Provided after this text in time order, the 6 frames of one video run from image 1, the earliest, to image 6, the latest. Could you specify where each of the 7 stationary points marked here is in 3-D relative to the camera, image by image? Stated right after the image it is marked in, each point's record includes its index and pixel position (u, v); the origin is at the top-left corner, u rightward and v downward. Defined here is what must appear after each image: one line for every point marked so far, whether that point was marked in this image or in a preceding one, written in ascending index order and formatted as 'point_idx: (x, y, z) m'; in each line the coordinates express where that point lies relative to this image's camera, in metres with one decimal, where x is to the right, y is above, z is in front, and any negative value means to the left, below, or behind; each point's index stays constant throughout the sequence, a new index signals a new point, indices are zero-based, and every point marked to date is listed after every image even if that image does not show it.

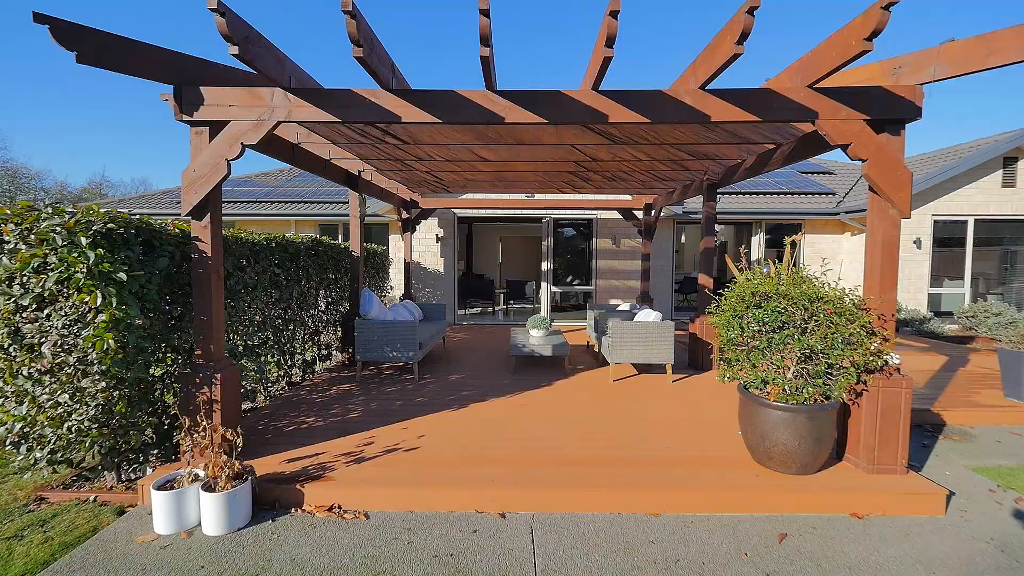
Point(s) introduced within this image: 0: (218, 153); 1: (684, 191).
0: (-2.2, +1.0, +3.3) m
1: (+2.8, +1.6, +7.2) m
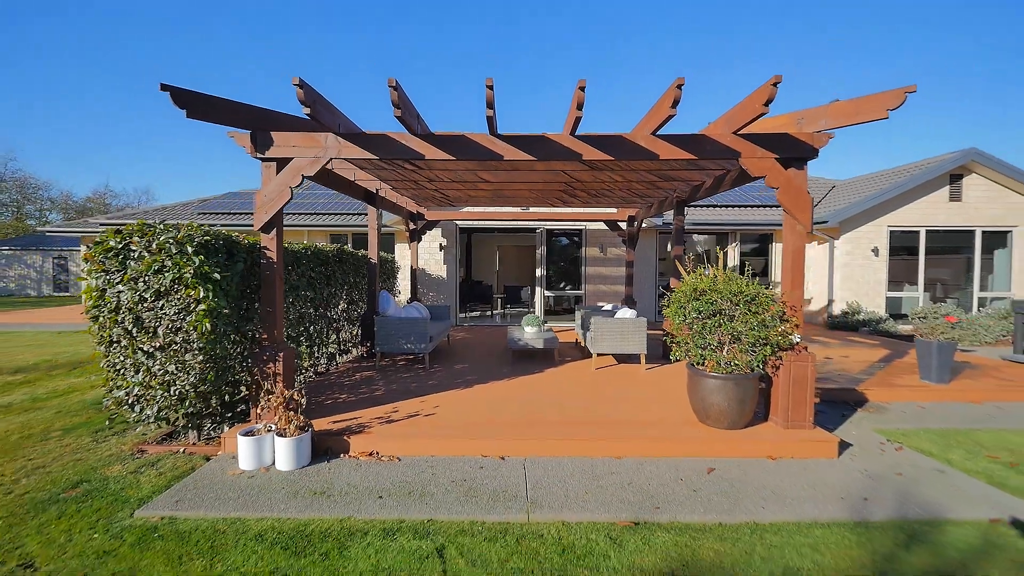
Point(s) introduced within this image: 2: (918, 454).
0: (-2.2, +1.0, +4.3) m
1: (+2.7, +1.5, +8.2) m
2: (+3.8, -1.6, +4.2) m
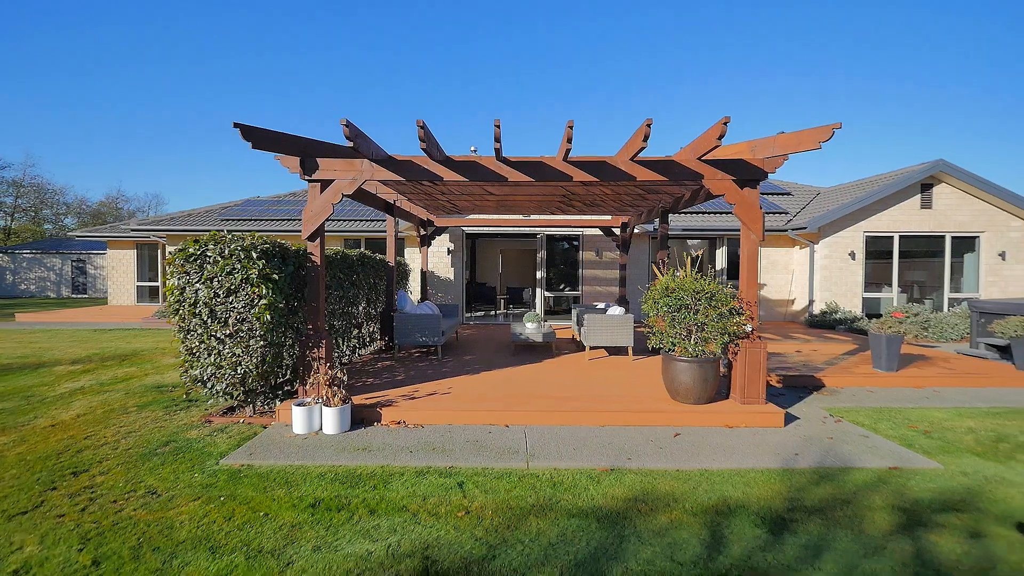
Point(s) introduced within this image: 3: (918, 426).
0: (-2.2, +1.0, +5.2) m
1: (+2.8, +1.5, +9.1) m
2: (+3.9, -1.5, +5.0) m
3: (+4.6, -1.5, +5.0) m
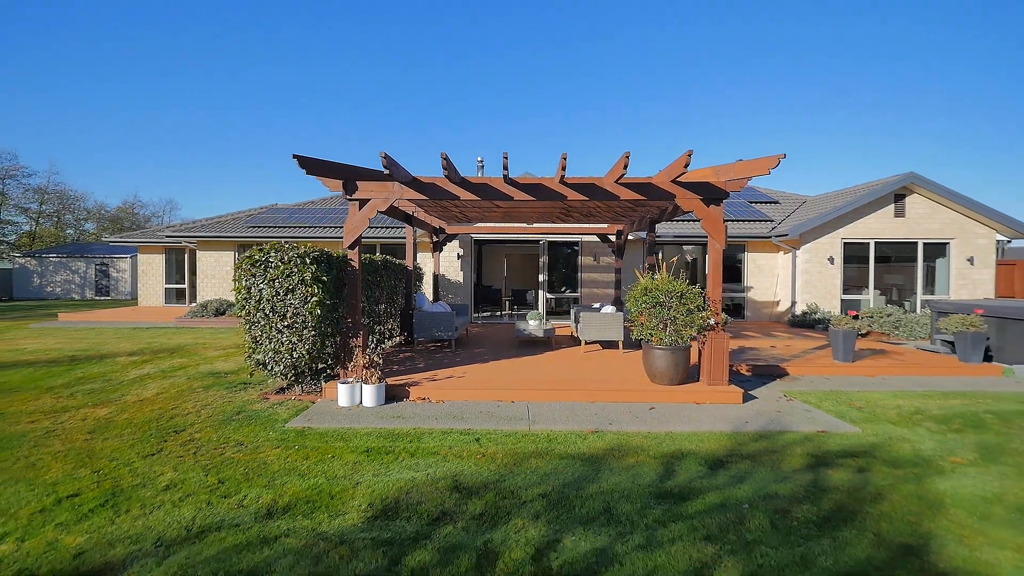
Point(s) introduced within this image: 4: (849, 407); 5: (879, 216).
0: (-2.1, +1.0, +6.3) m
1: (+2.9, +1.5, +10.1) m
2: (+3.9, -1.6, +6.0) m
3: (+4.6, -1.6, +6.0) m
4: (+4.4, -1.6, +5.8) m
5: (+10.6, +2.1, +12.8) m
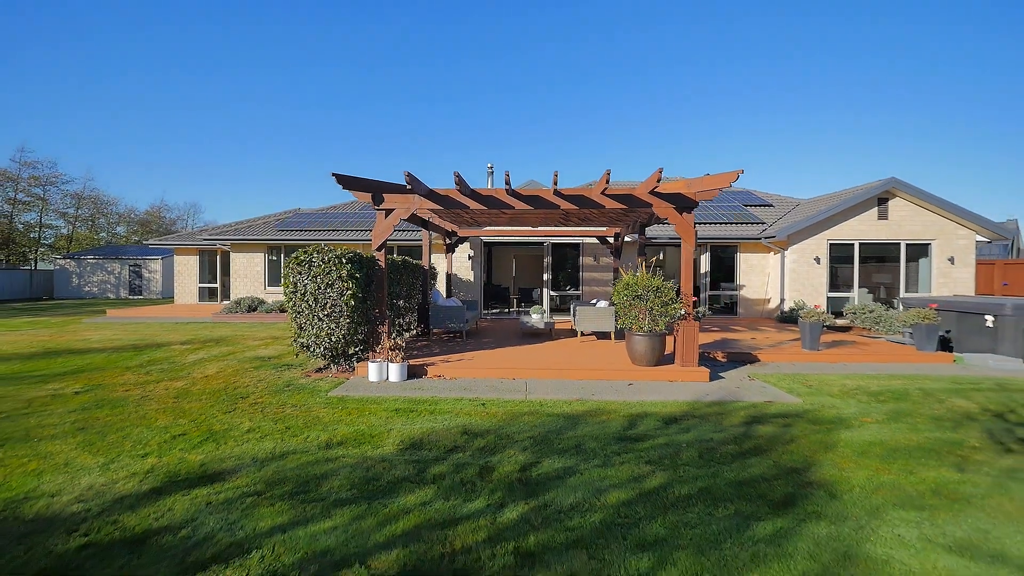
0: (-2.1, +1.1, +7.5) m
1: (+3.0, +1.5, +11.1) m
2: (+3.9, -1.5, +7.0) m
3: (+4.6, -1.5, +7.0) m
4: (+4.4, -1.5, +6.8) m
5: (+10.8, +2.1, +13.7) m
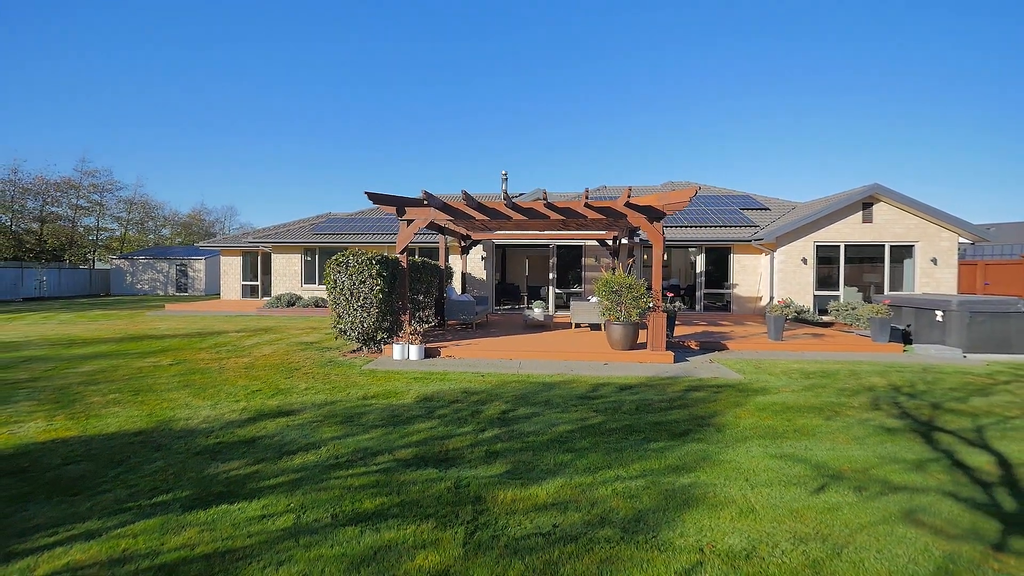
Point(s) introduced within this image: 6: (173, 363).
0: (-2.1, +1.2, +9.1) m
1: (+3.2, +1.6, +12.5) m
2: (+3.9, -1.4, +8.4) m
3: (+4.6, -1.4, +8.3) m
4: (+4.4, -1.4, +8.1) m
5: (+11.1, +2.2, +14.6) m
6: (-6.2, -1.4, +8.1) m
